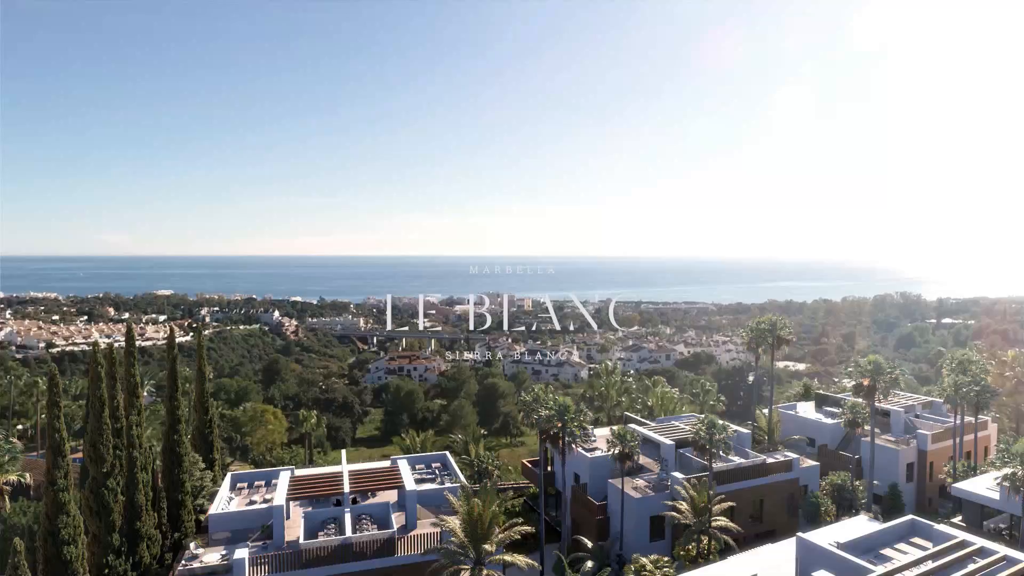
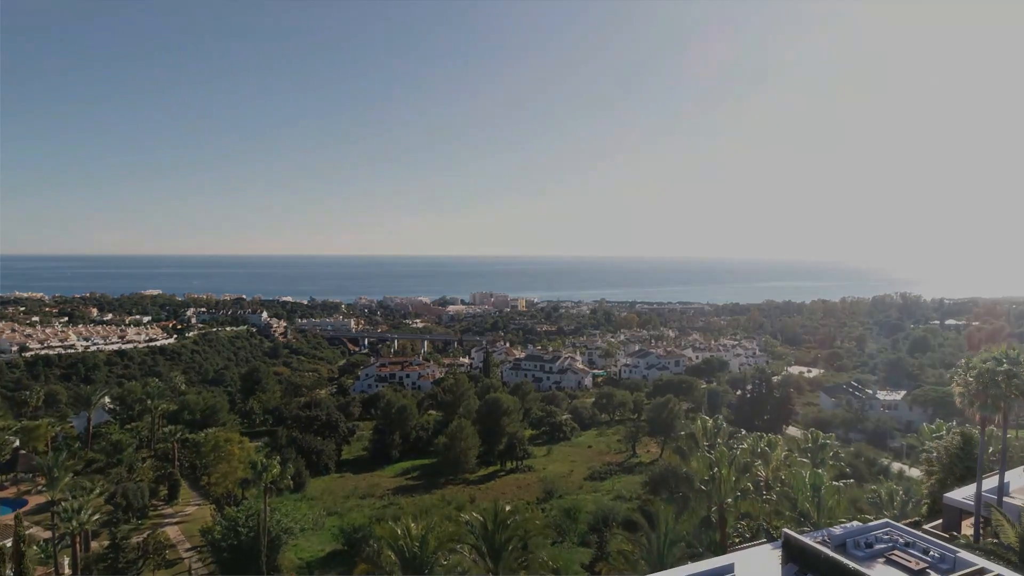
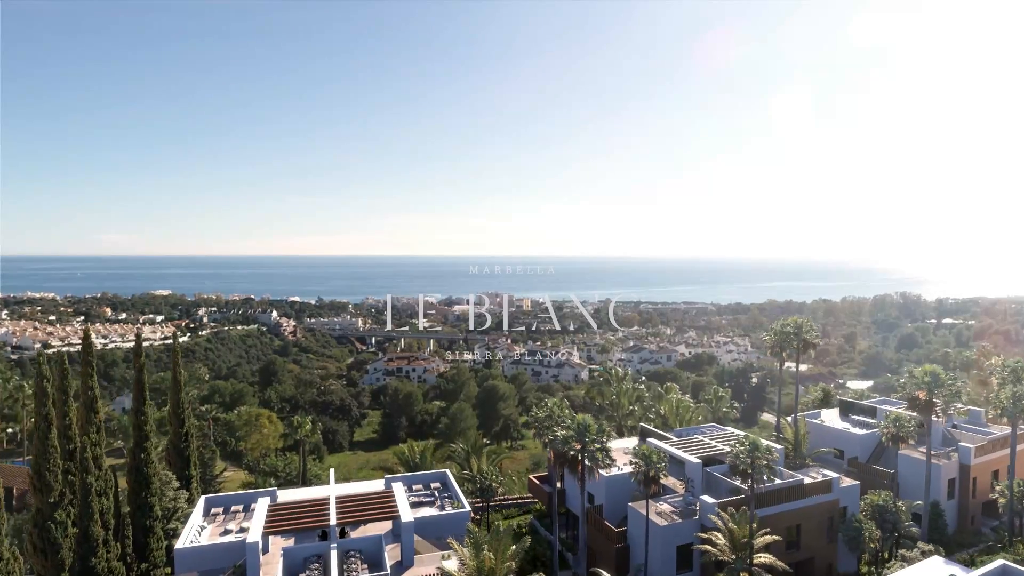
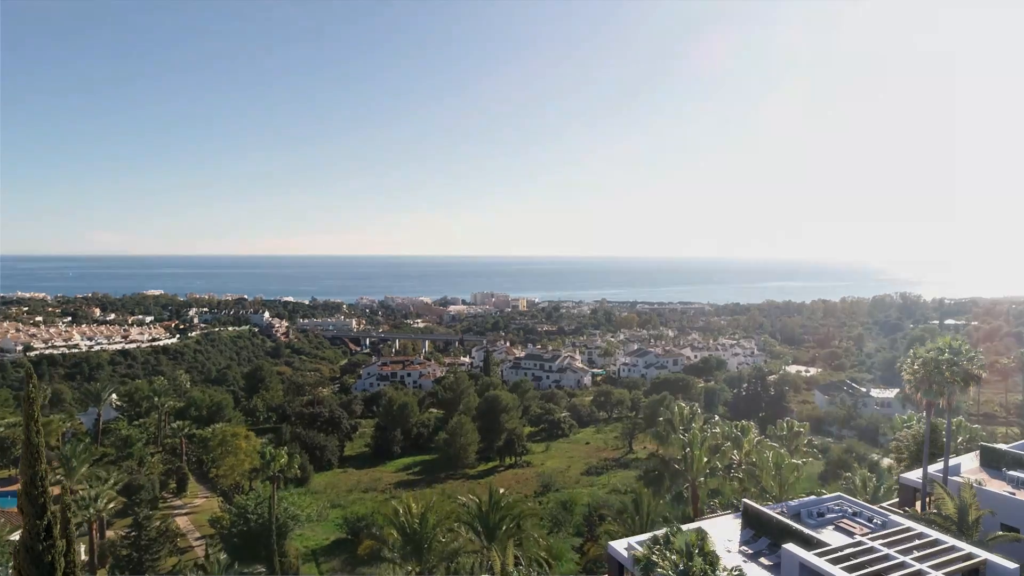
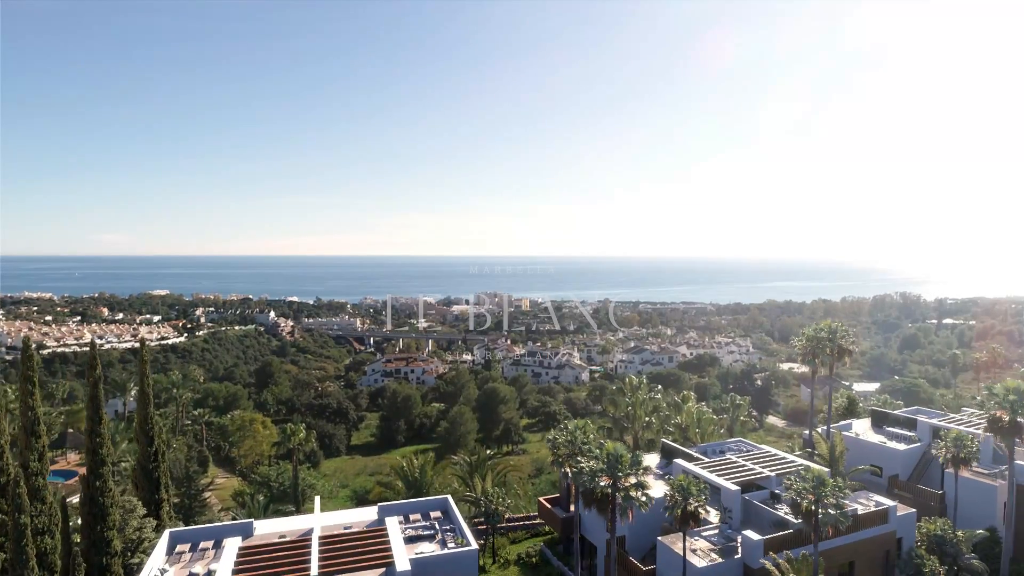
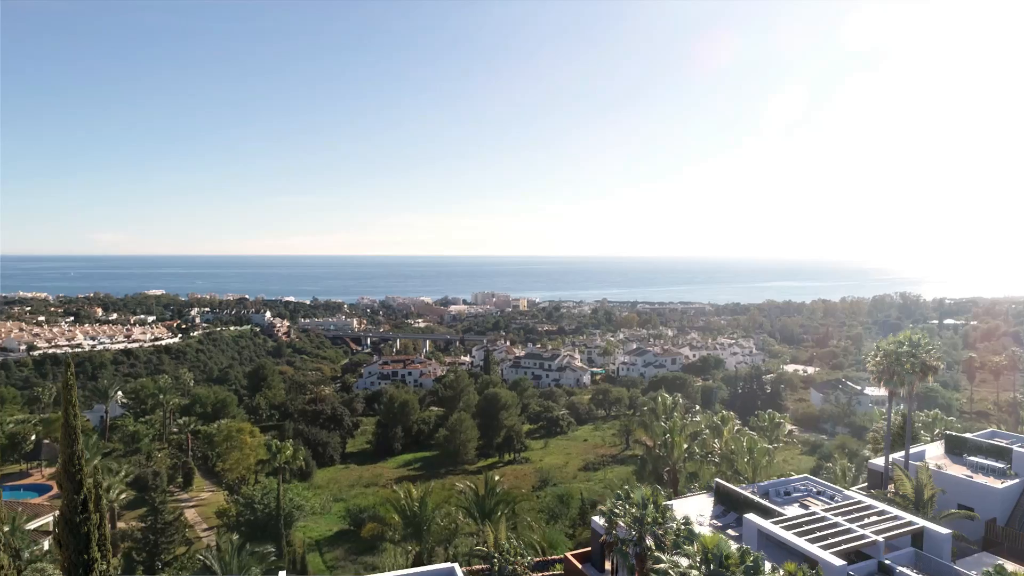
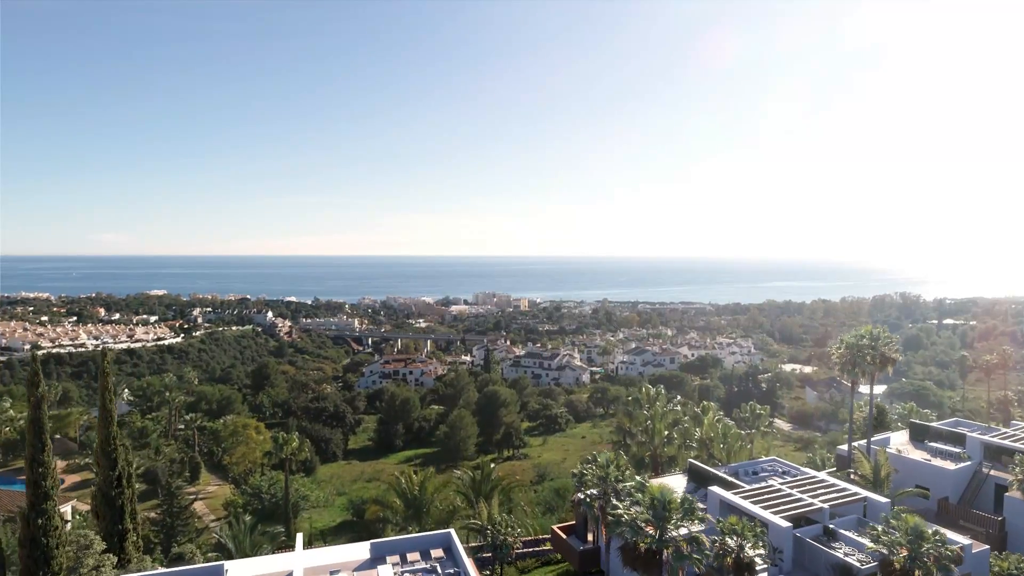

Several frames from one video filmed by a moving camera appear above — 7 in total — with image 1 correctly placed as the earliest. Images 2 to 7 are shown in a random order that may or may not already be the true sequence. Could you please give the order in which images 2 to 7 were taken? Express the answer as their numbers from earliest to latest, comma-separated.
3, 5, 7, 6, 4, 2
